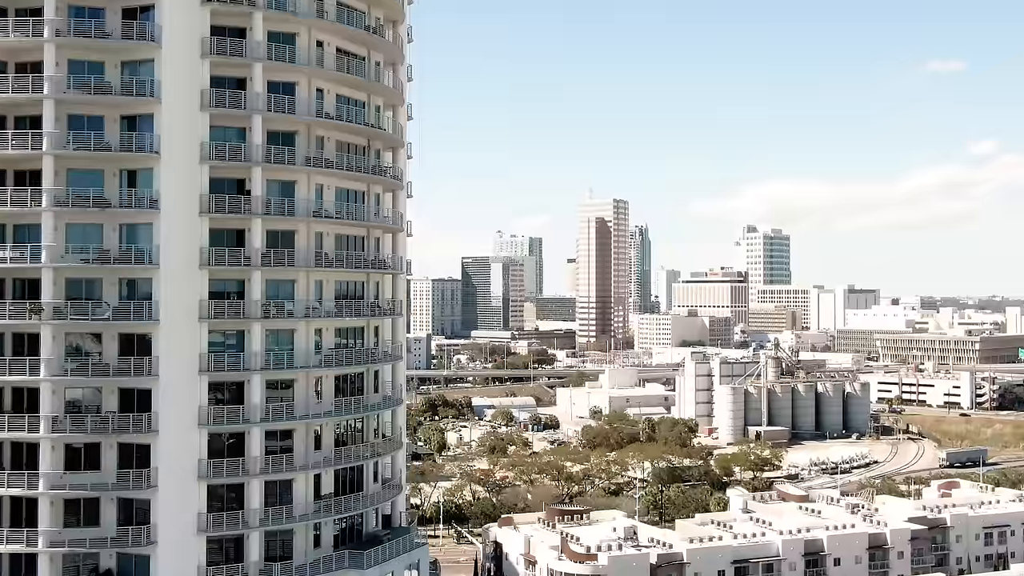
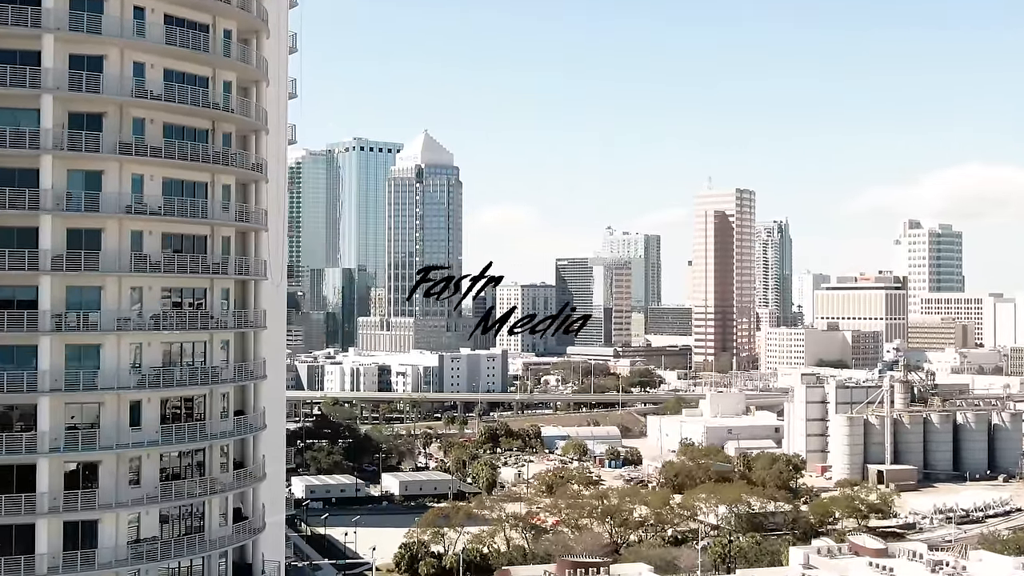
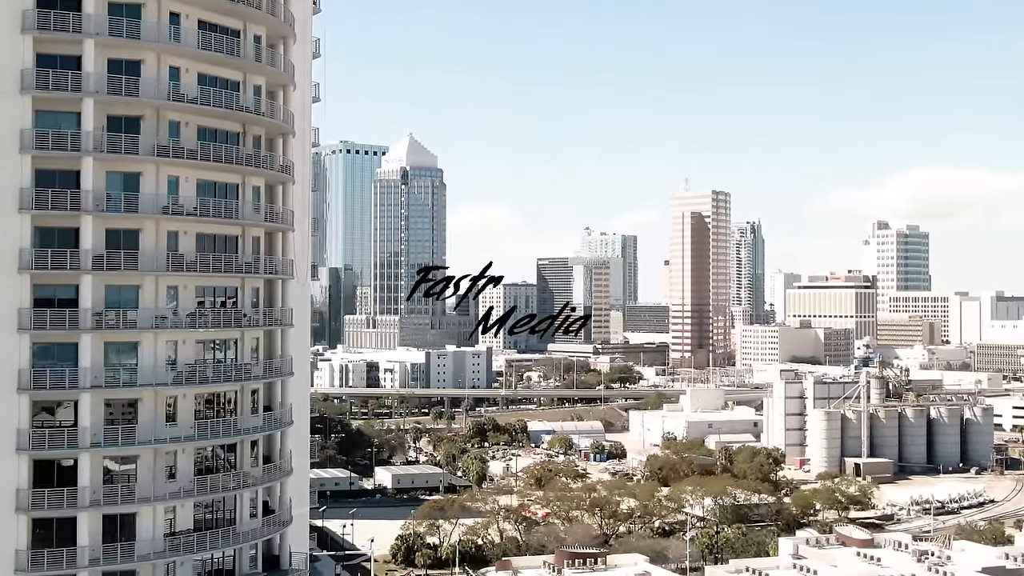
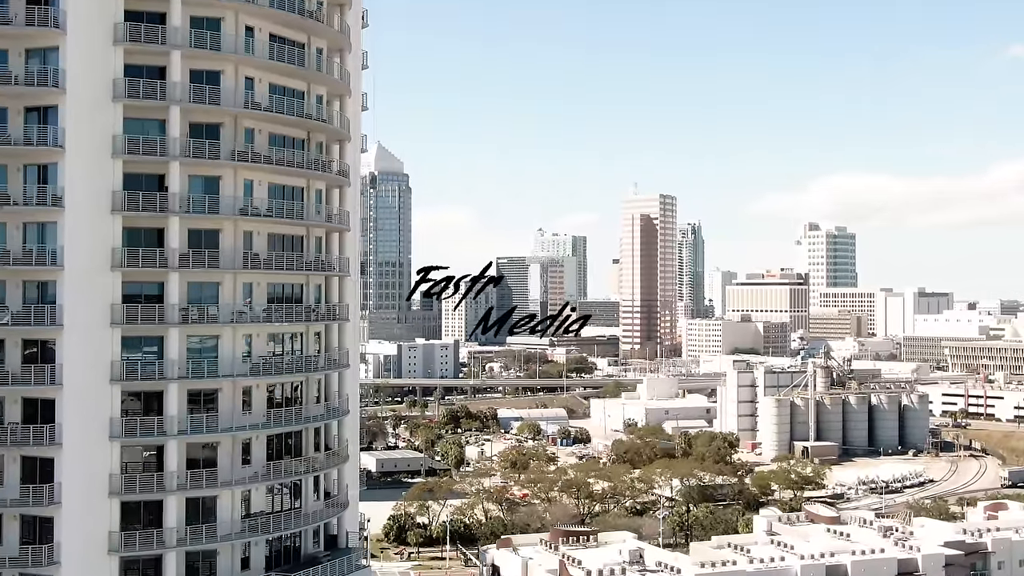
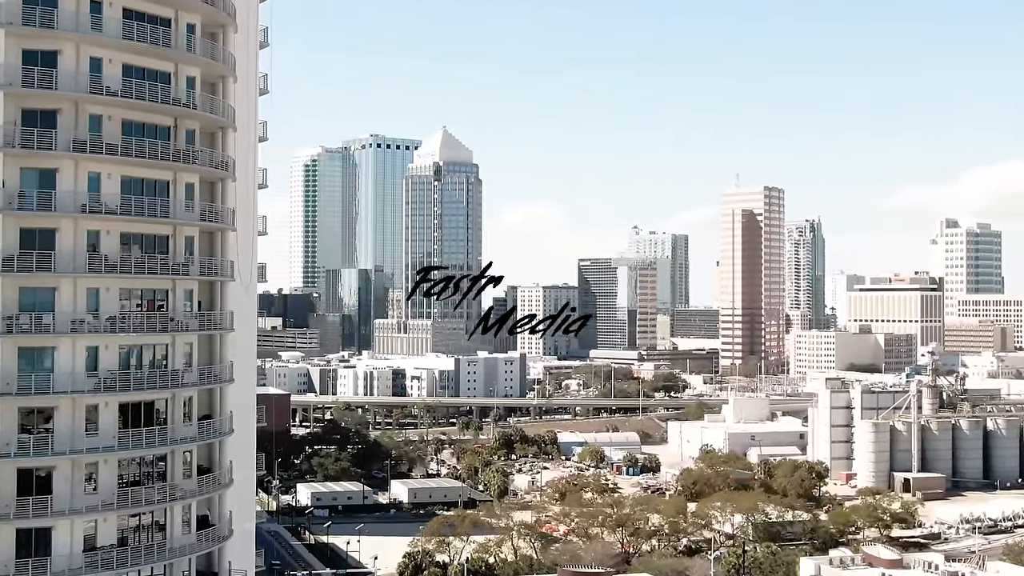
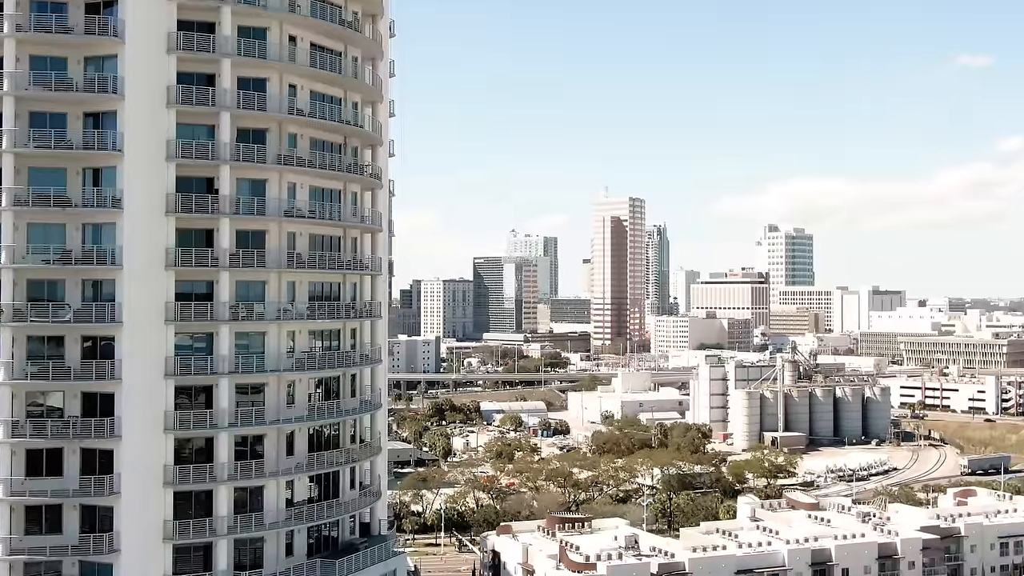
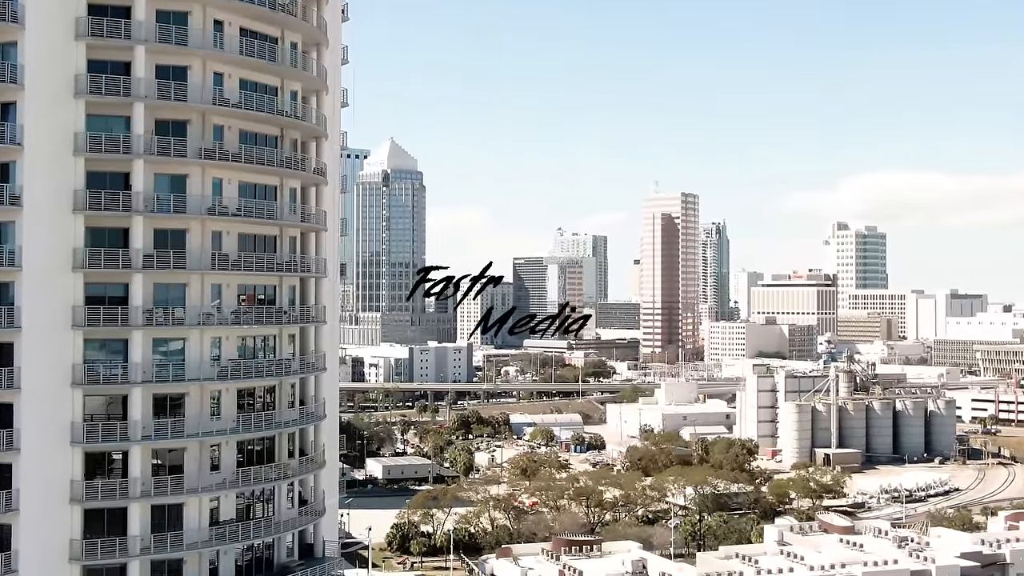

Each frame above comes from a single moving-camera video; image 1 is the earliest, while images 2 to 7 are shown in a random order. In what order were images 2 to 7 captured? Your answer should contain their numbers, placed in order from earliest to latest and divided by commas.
6, 4, 7, 3, 2, 5
